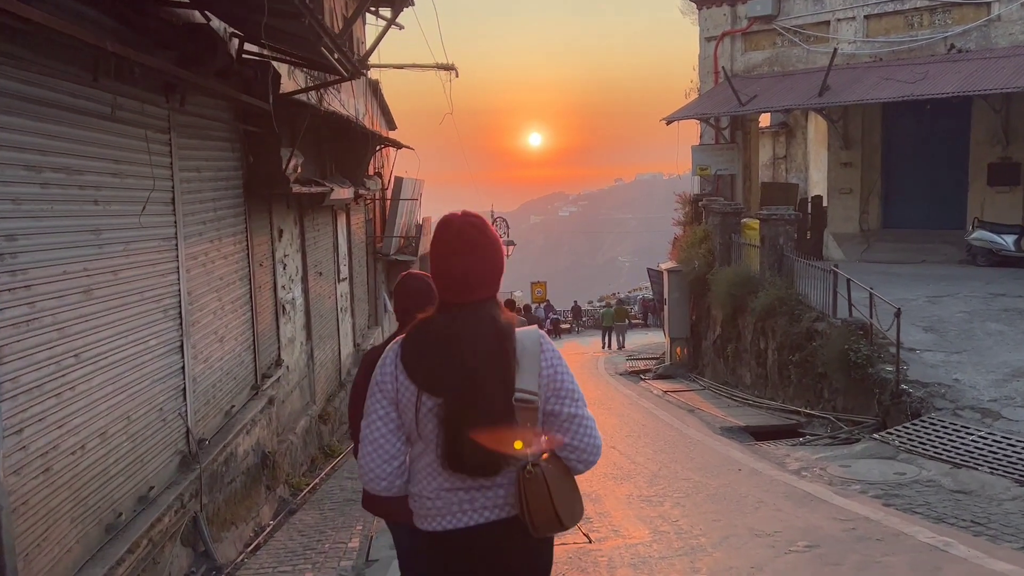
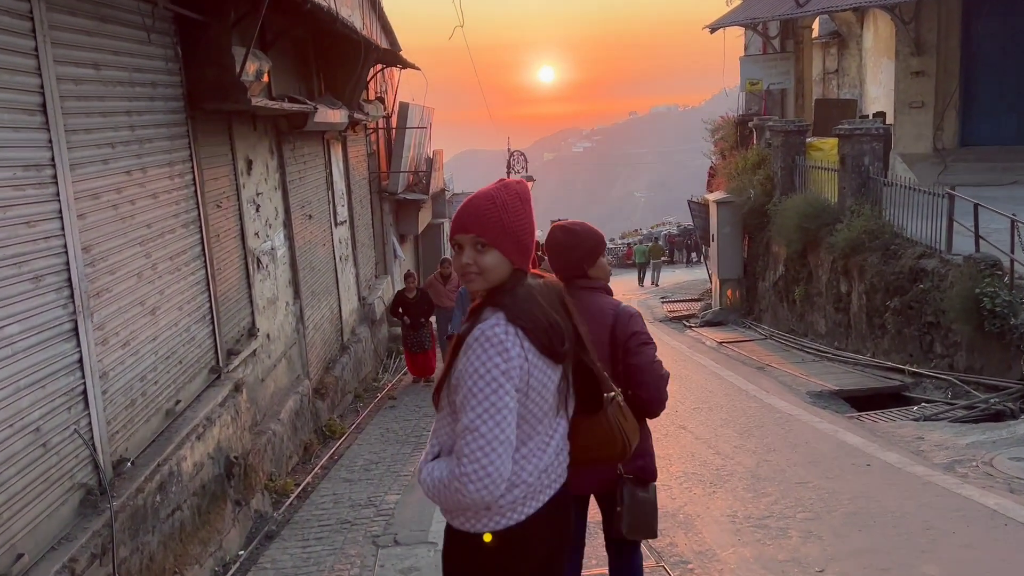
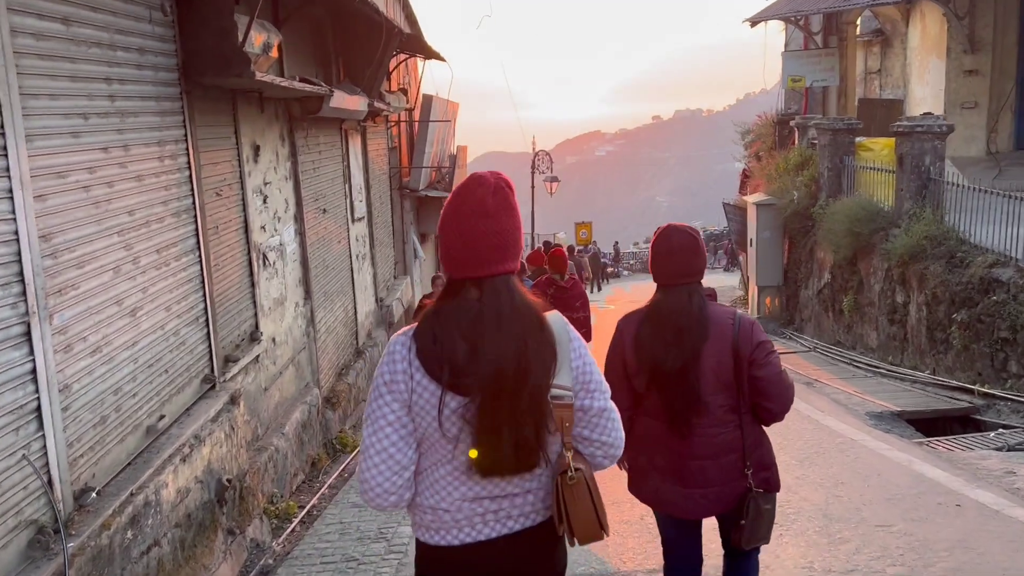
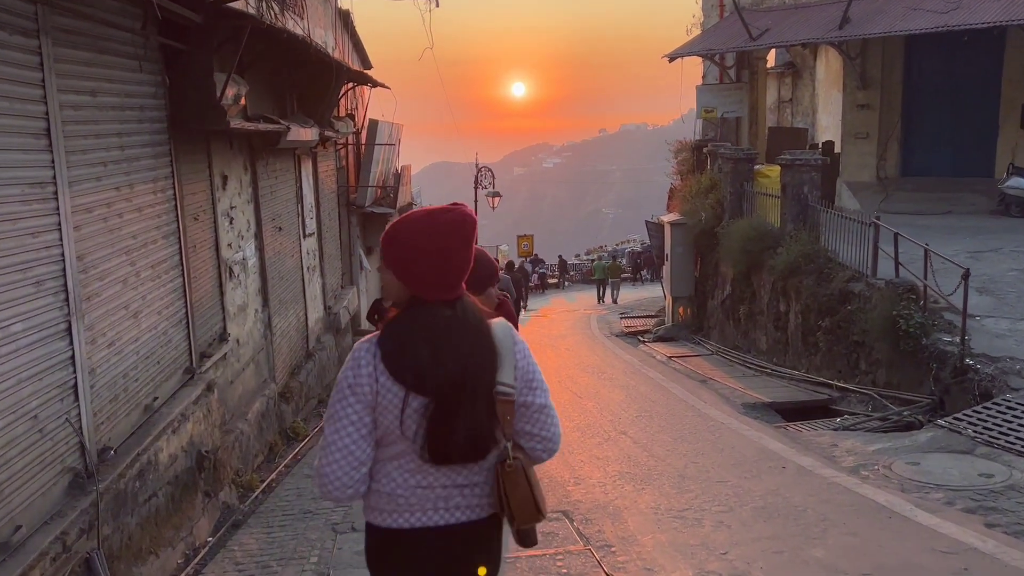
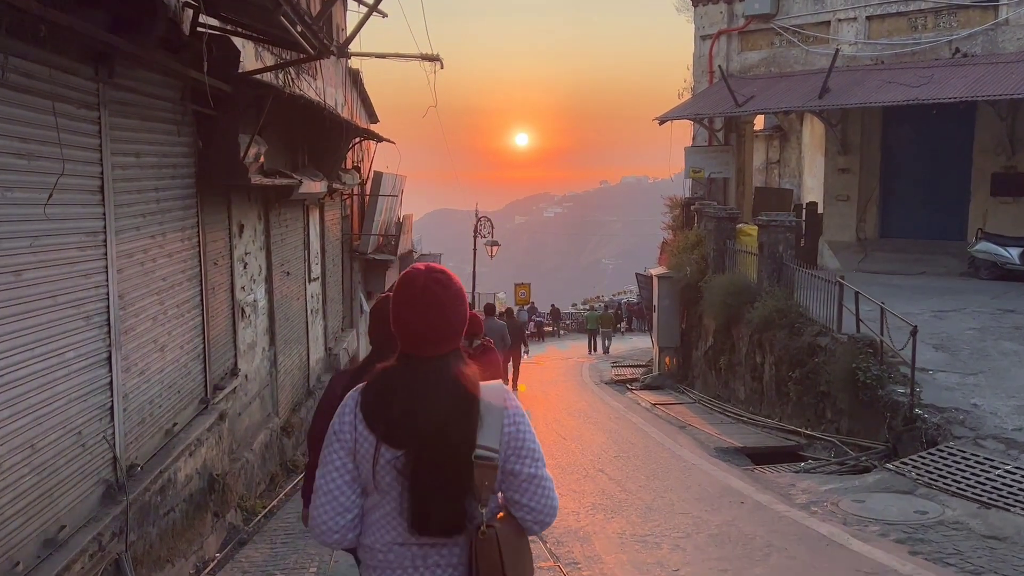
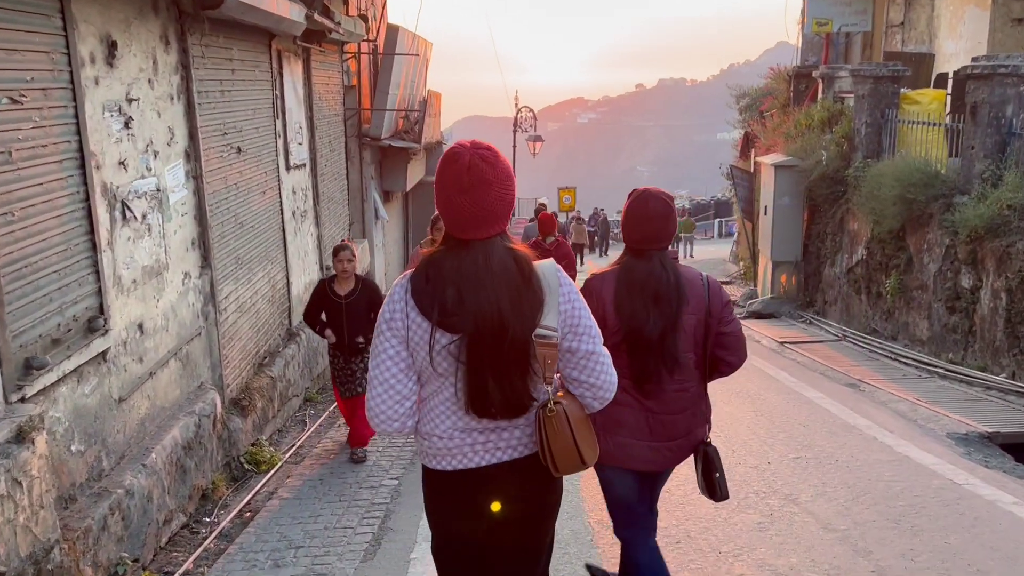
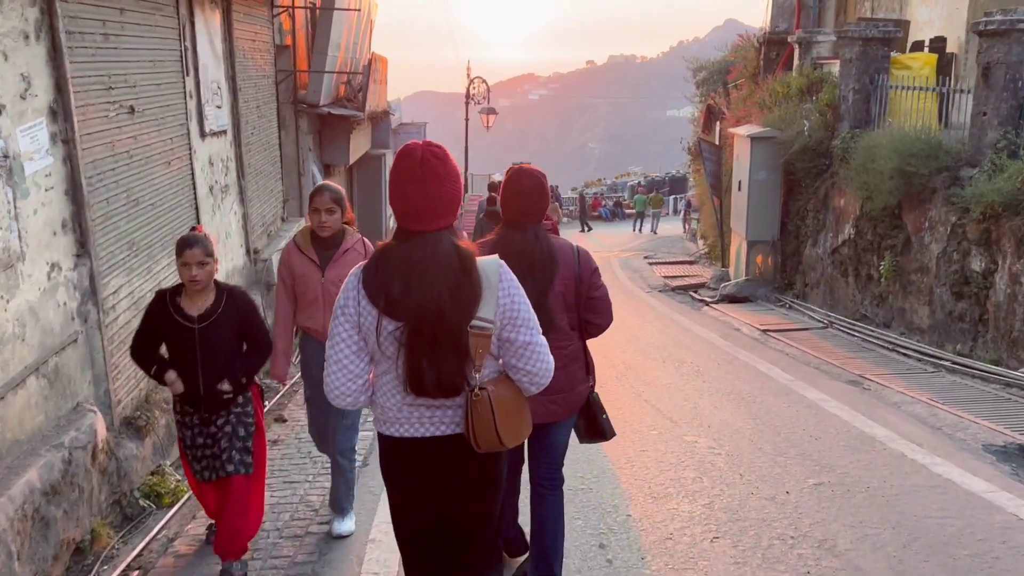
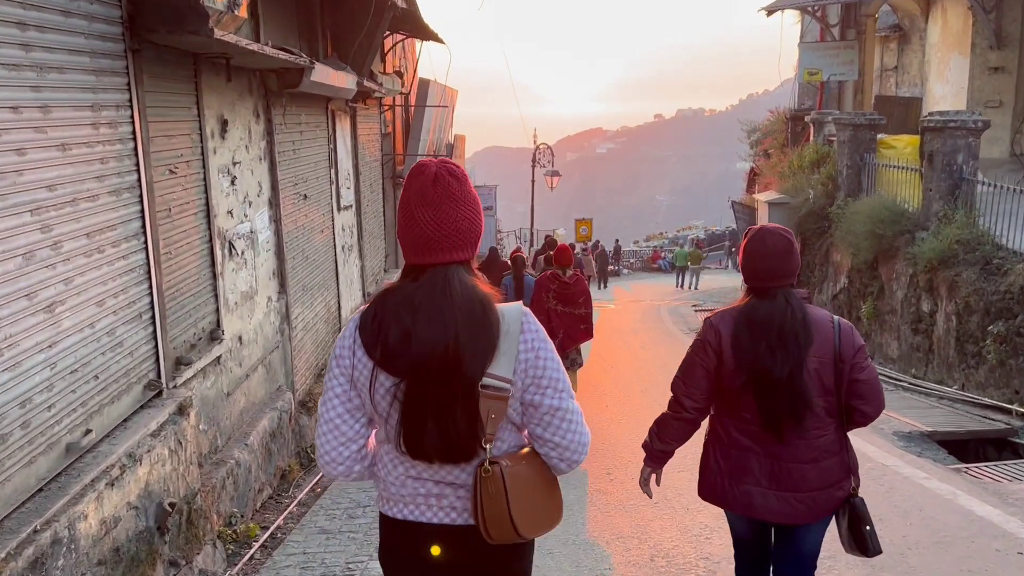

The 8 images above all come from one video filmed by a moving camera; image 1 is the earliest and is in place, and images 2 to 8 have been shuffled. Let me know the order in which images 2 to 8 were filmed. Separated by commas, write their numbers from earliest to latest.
5, 4, 2, 3, 8, 6, 7
